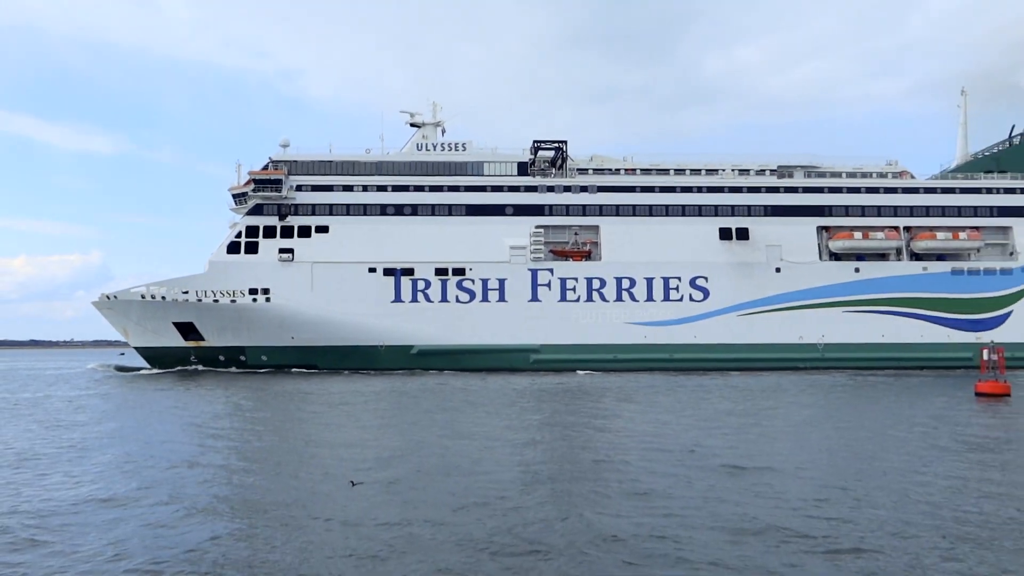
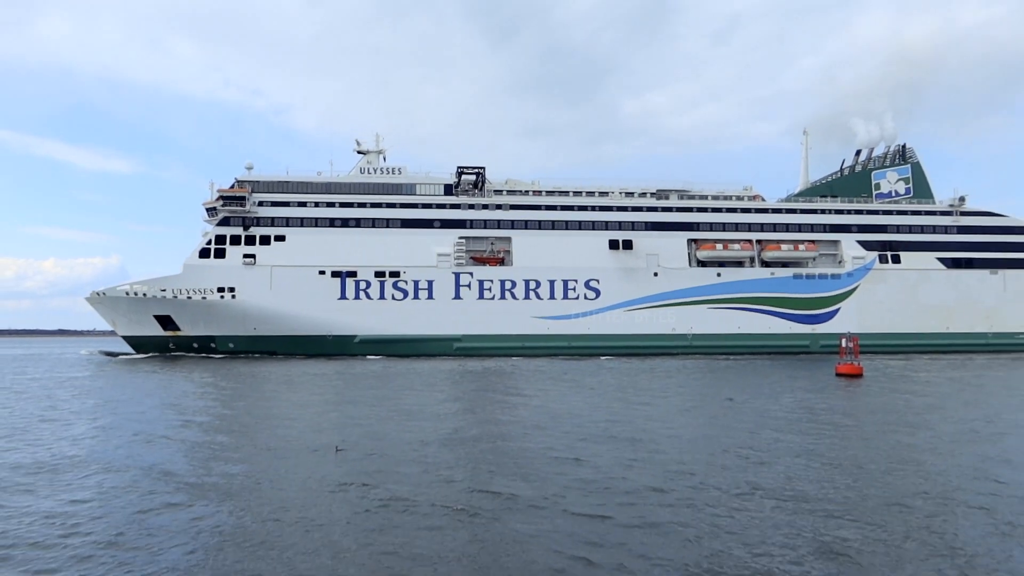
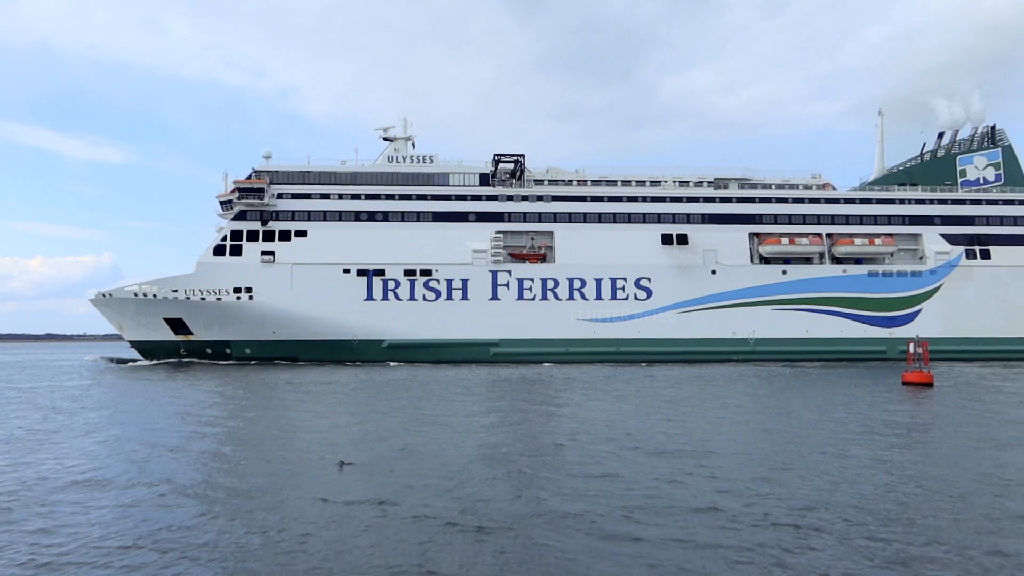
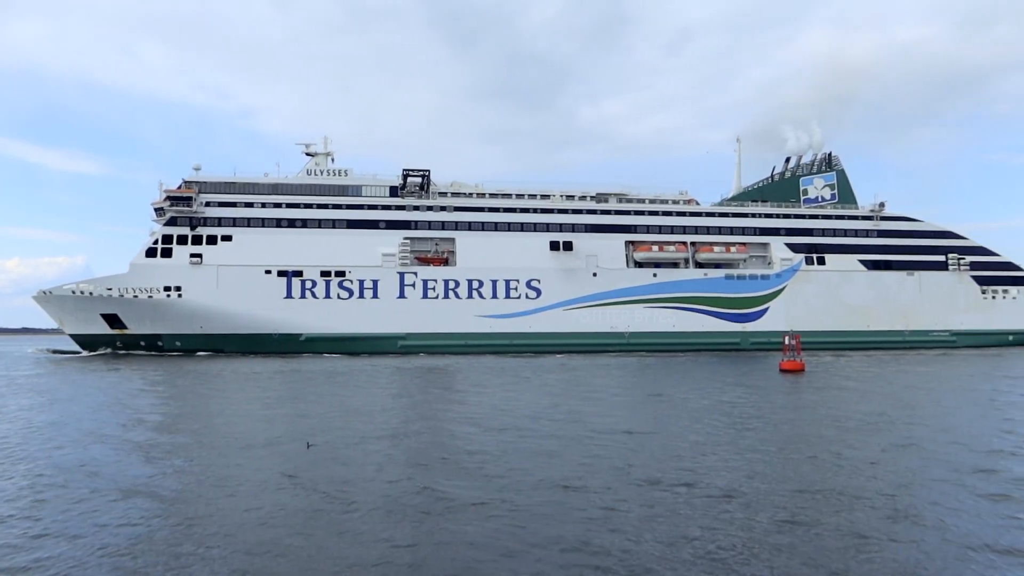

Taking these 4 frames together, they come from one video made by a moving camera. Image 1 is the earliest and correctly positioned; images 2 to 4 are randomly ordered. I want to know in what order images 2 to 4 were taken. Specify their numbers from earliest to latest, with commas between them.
3, 2, 4
